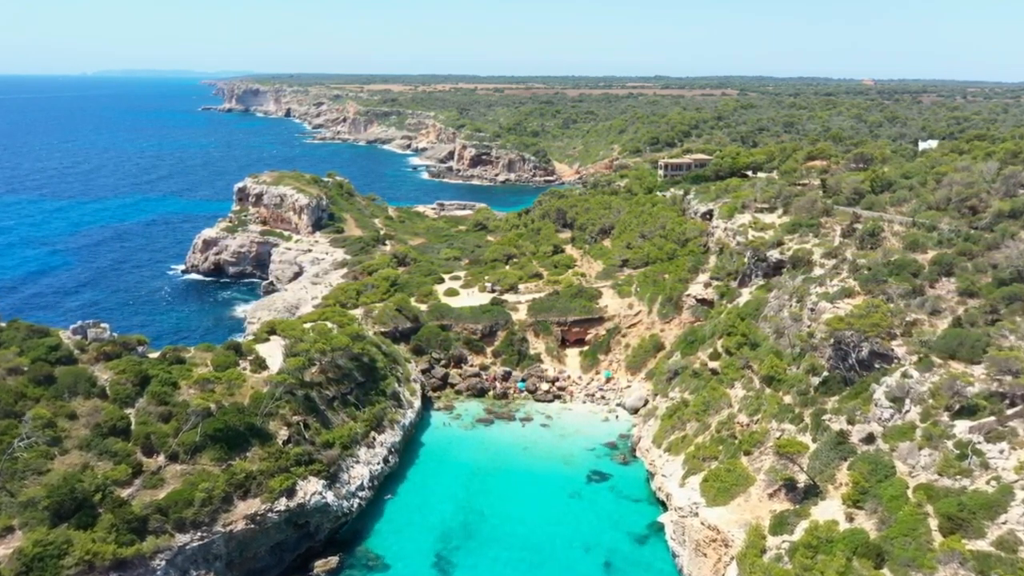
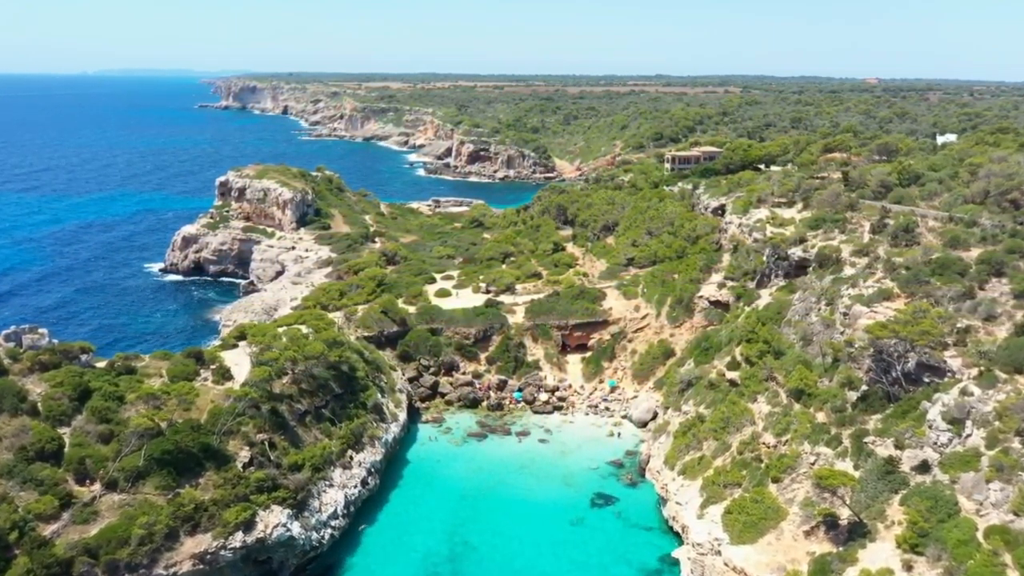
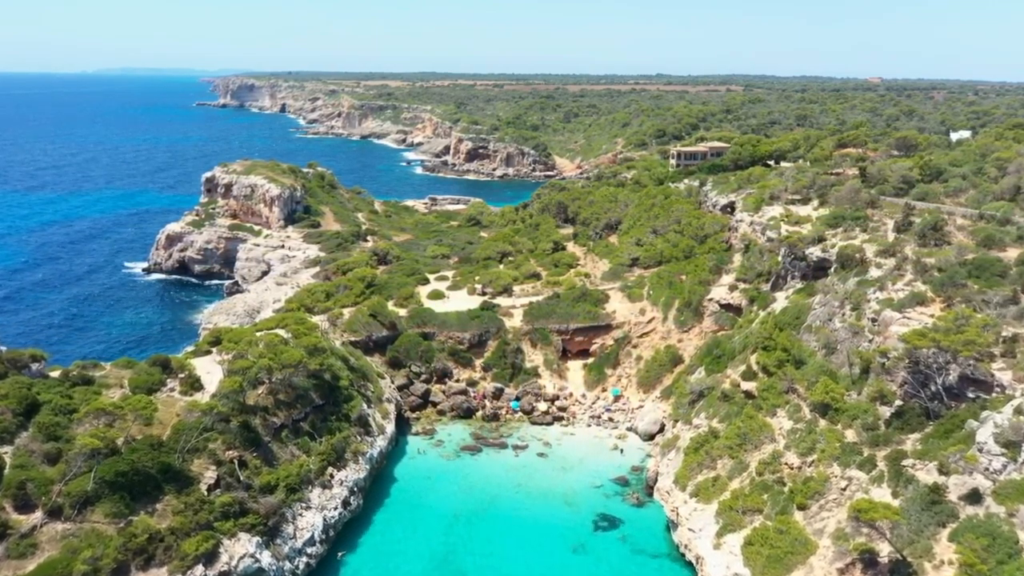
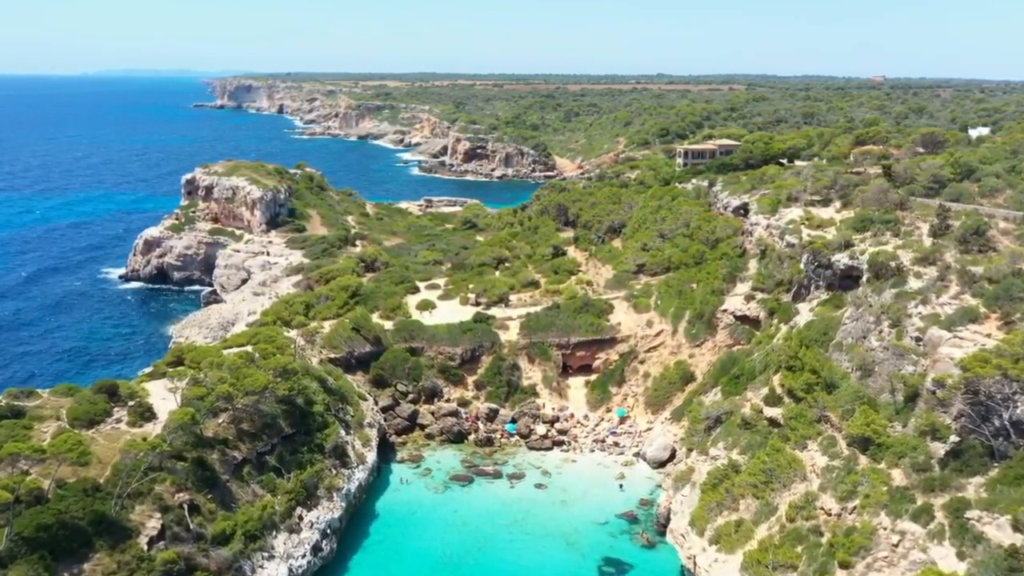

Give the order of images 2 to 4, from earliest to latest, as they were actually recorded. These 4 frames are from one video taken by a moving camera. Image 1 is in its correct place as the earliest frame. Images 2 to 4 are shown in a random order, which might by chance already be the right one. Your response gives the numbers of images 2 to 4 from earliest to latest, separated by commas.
2, 3, 4
